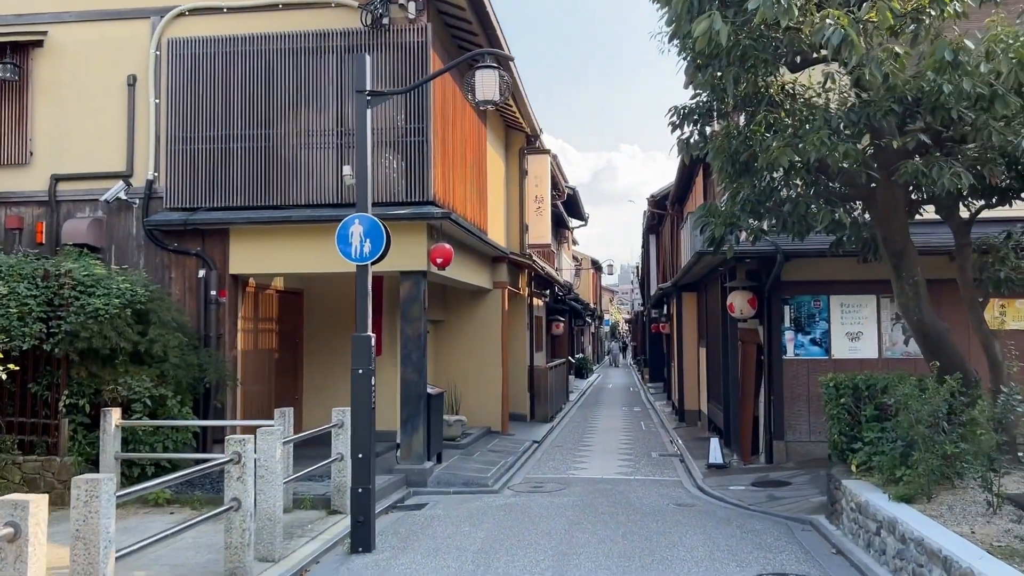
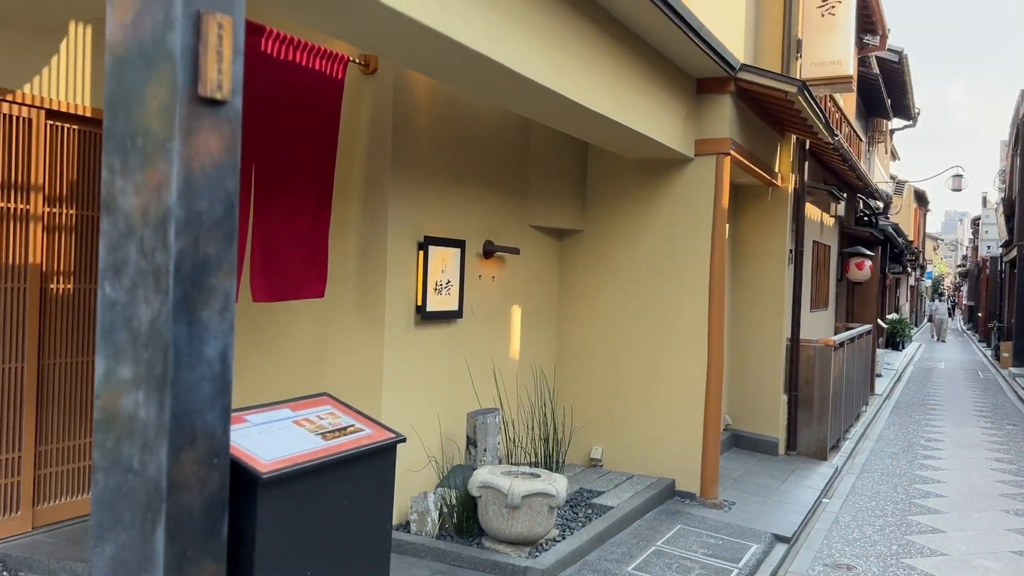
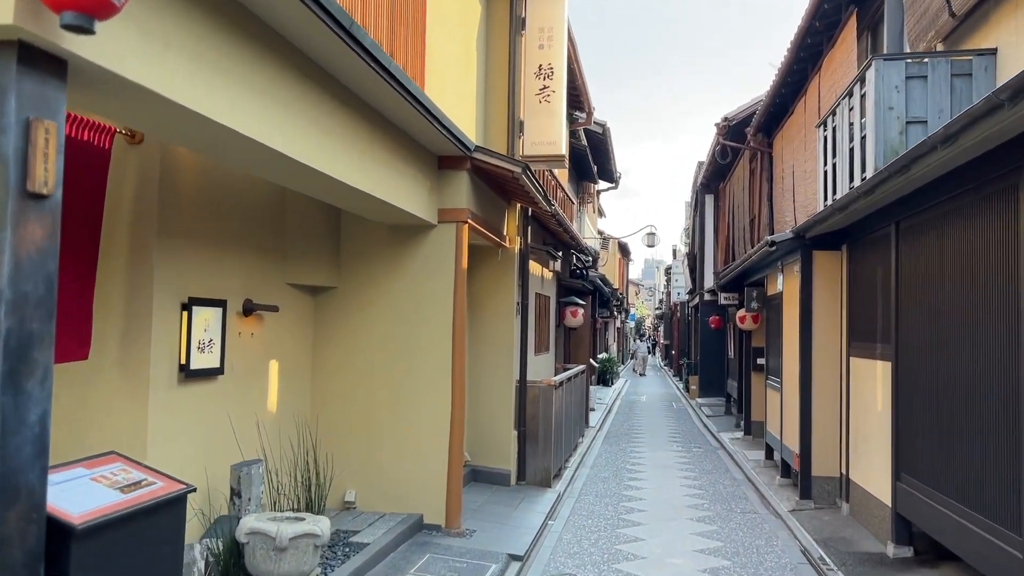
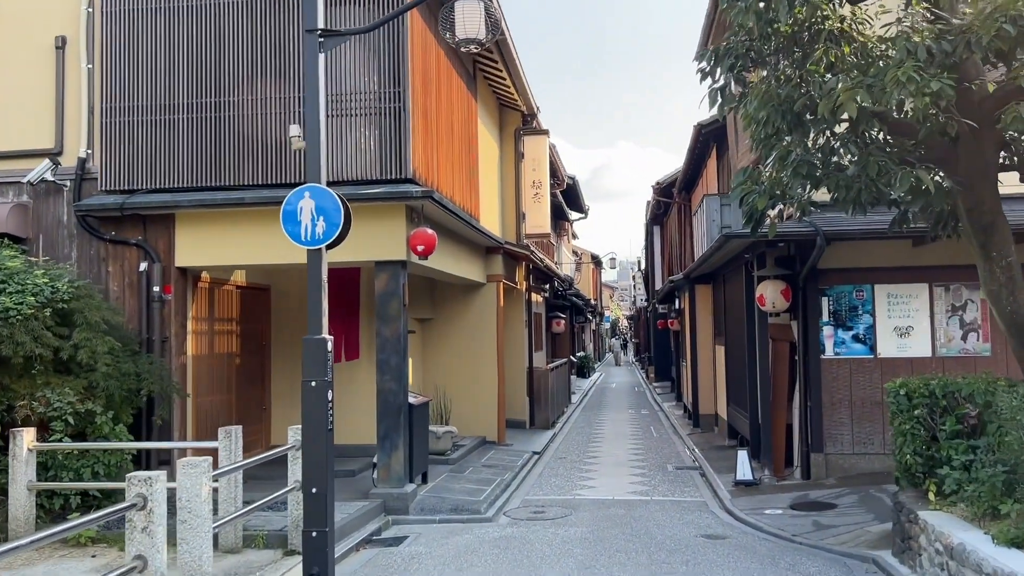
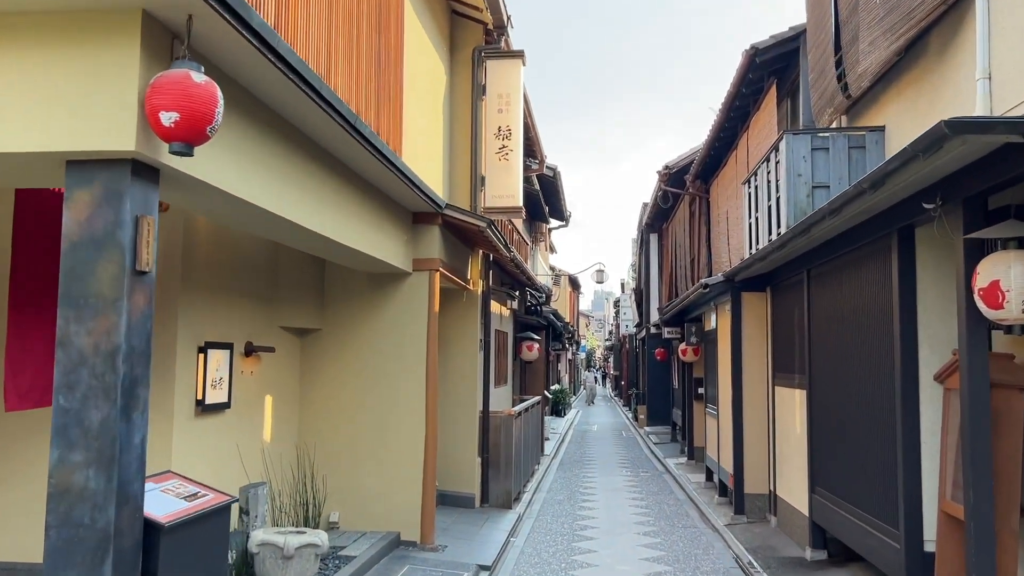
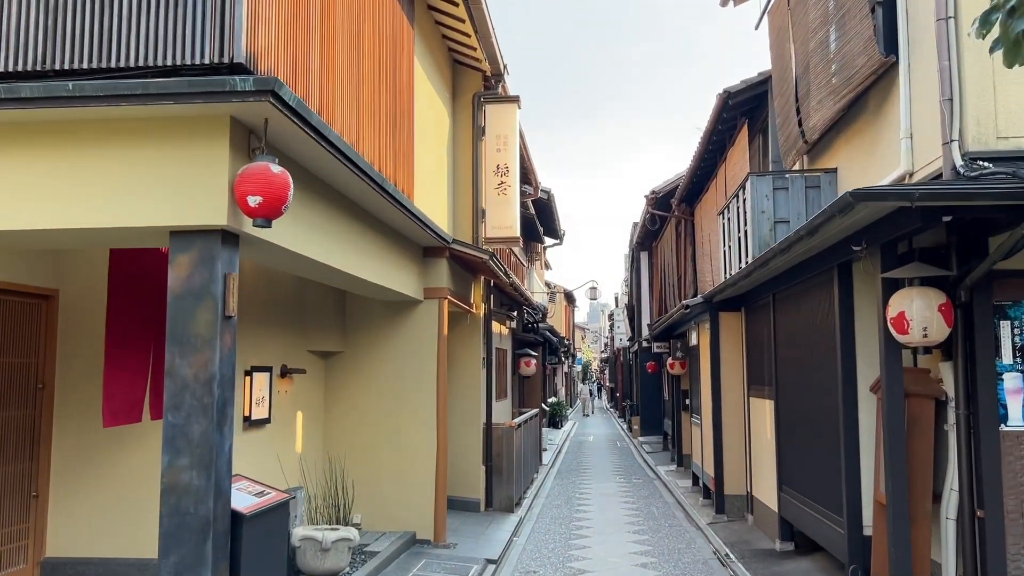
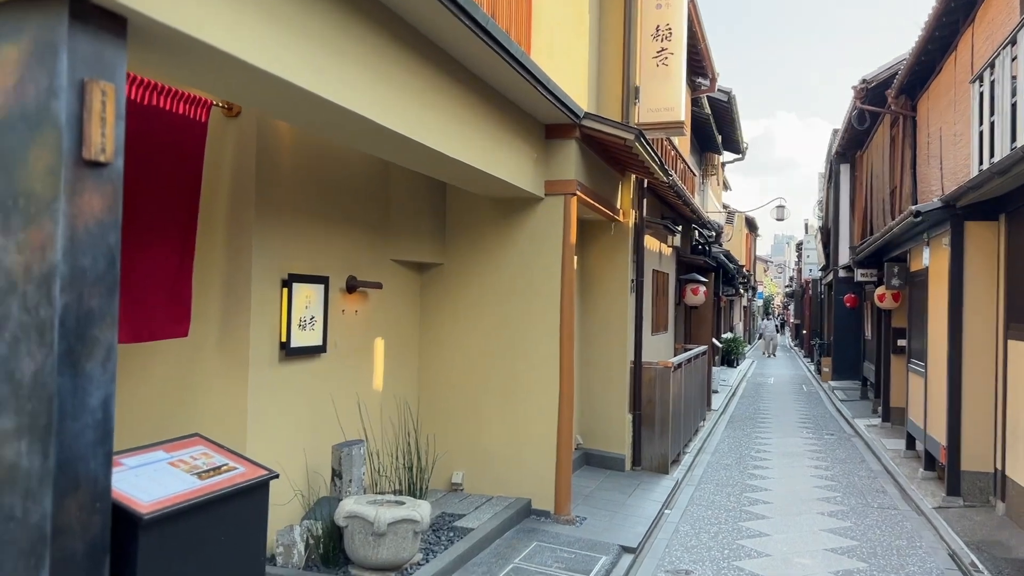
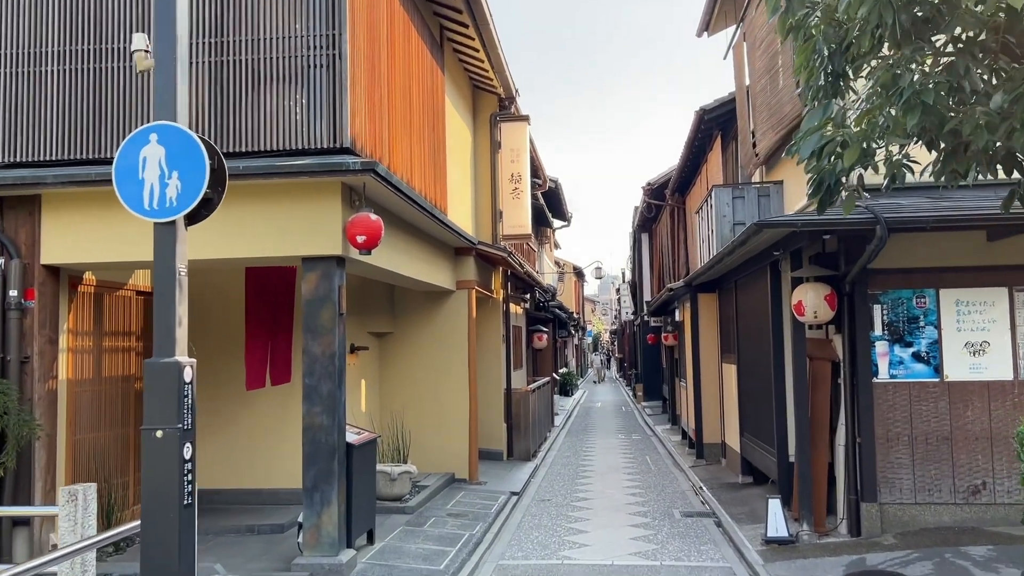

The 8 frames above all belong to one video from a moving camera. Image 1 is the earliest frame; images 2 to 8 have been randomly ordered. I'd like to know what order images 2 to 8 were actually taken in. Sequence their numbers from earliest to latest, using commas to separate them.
4, 8, 6, 5, 3, 7, 2
